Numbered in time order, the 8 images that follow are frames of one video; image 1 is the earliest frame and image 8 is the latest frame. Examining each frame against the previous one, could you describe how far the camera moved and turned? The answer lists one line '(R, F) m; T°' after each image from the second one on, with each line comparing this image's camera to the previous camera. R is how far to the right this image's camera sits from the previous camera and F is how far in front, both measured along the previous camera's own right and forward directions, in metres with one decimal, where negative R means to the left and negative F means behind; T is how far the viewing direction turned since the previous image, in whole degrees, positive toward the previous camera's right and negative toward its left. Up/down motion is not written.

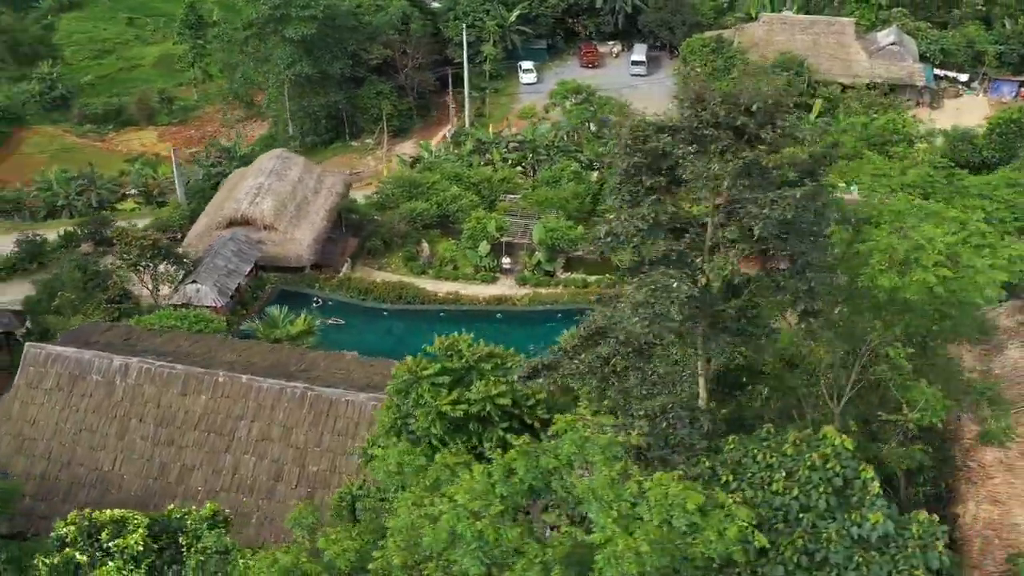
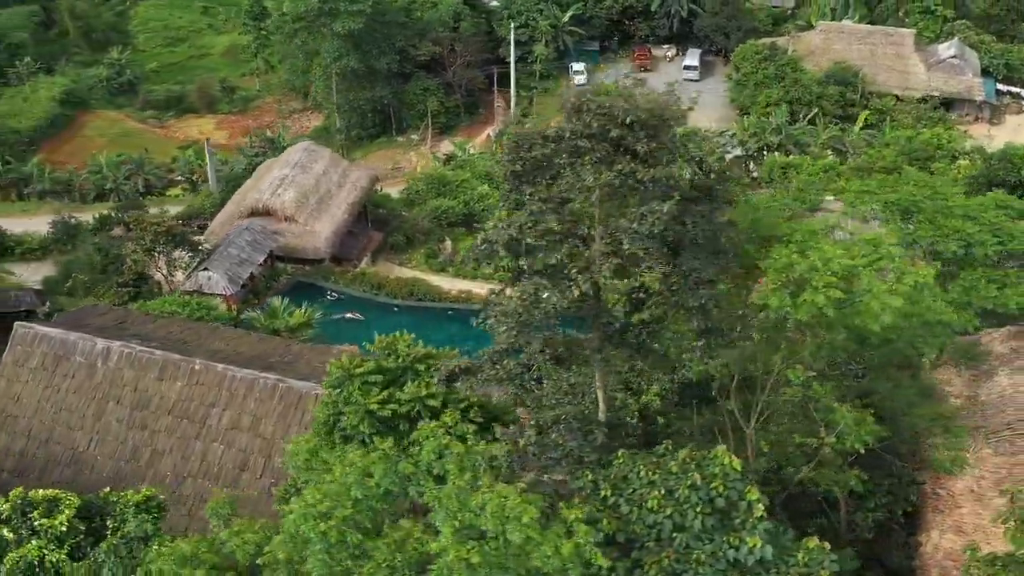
(+1.3, +0.1) m; -4°
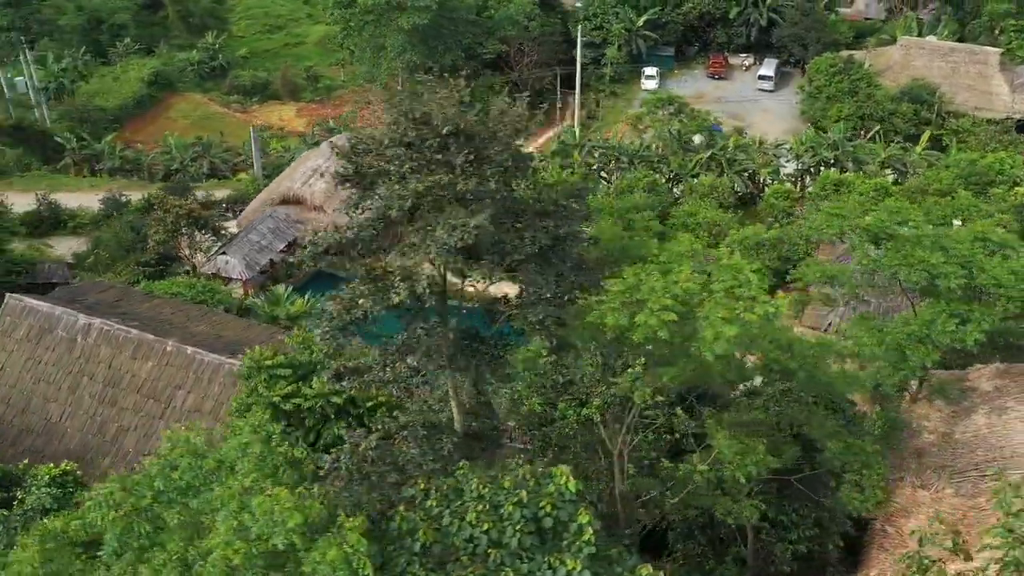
(+1.9, +0.1) m; -5°
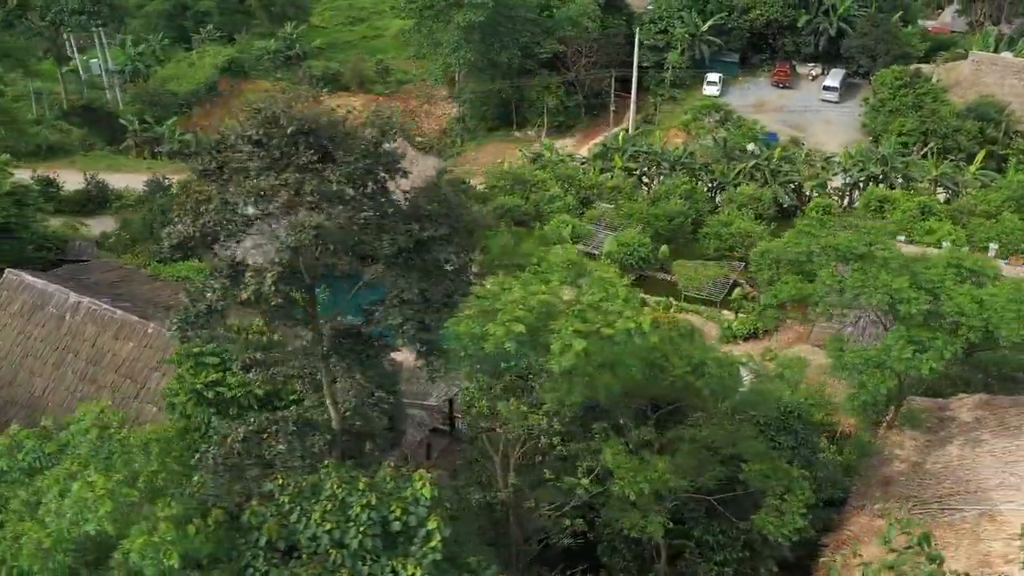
(+1.6, +0.1) m; -4°
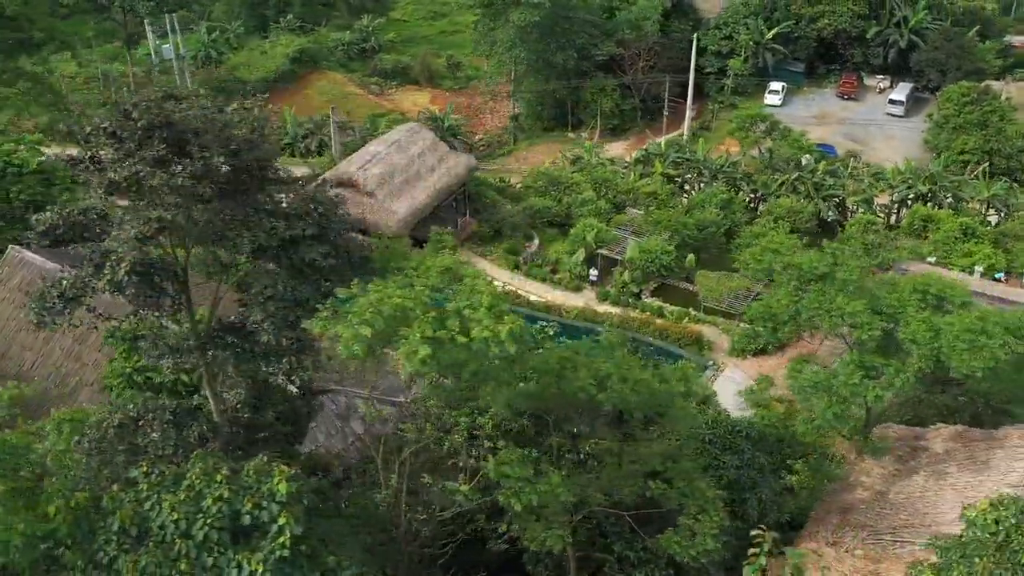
(+1.6, +0.1) m; -4°
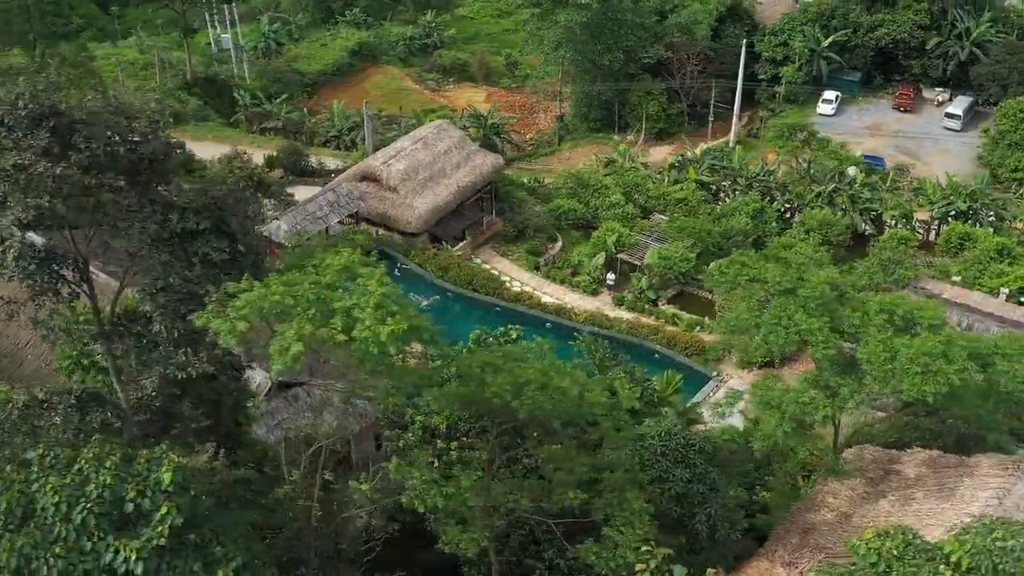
(+1.3, +0.1) m; -4°
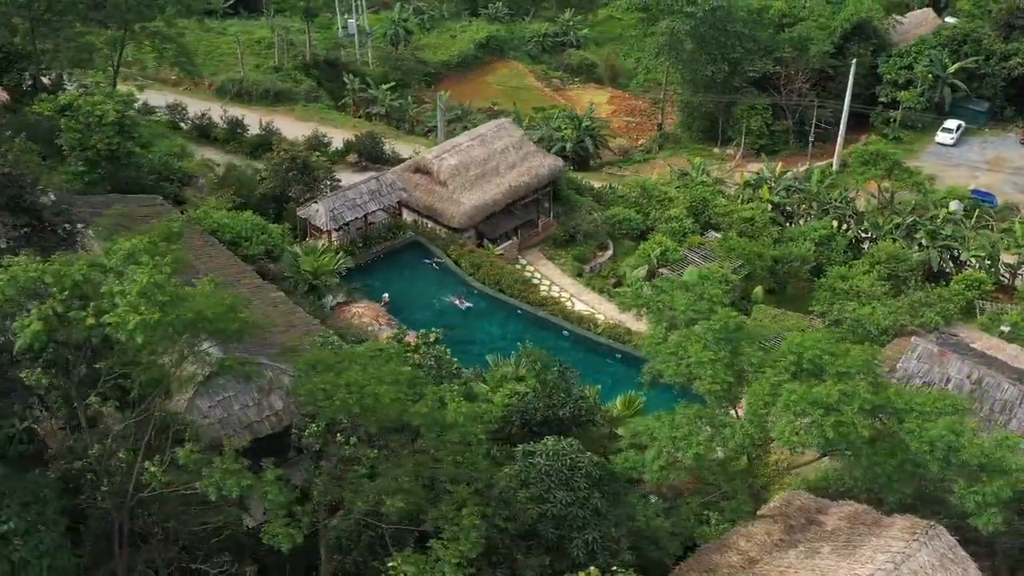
(+2.9, +0.3) m; -8°
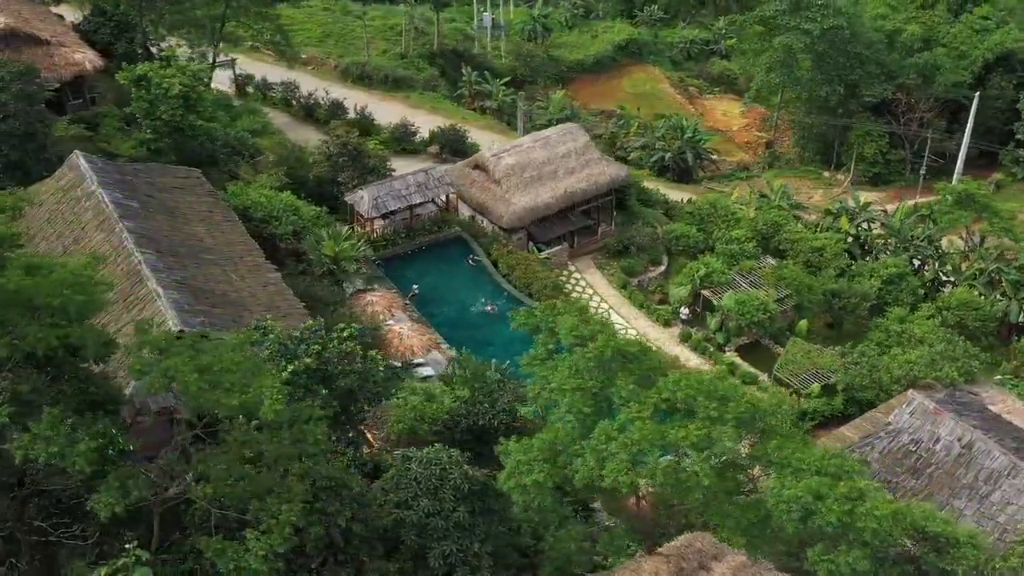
(+3.2, +0.3) m; -9°
